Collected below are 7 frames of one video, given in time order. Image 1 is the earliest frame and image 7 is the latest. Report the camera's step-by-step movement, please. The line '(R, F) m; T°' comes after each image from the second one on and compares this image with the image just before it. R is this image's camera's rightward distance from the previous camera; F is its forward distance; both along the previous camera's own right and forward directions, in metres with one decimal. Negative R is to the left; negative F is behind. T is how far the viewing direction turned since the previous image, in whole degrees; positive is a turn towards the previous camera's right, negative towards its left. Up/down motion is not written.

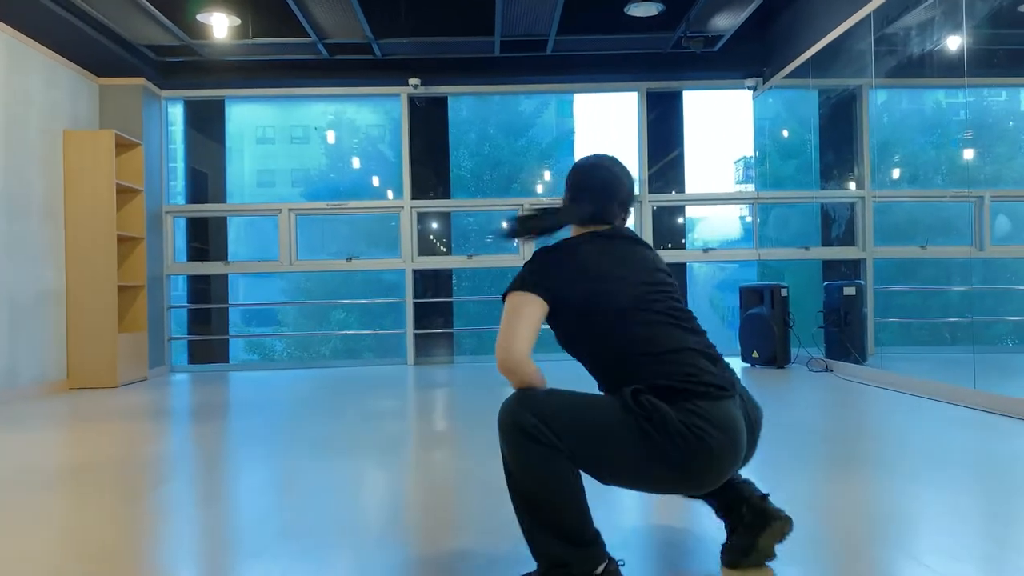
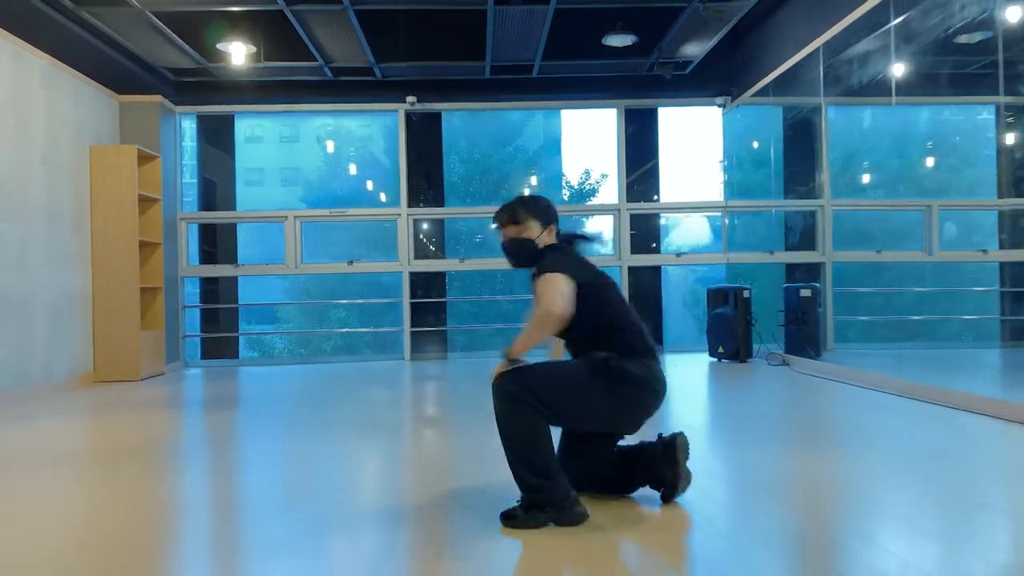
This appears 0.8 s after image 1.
(0.0, -0.6) m; +1°
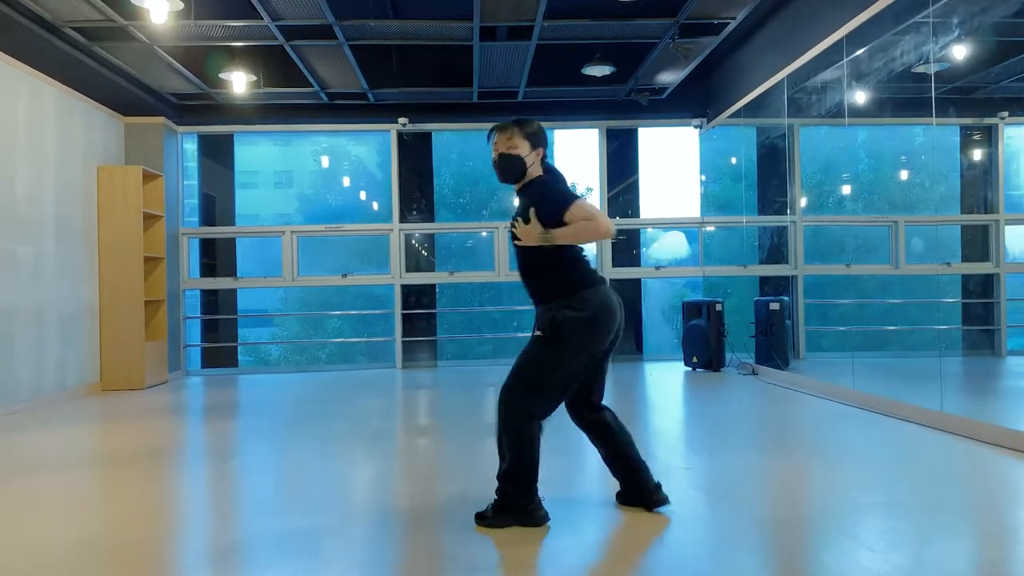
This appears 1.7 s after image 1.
(+0.1, -0.4) m; 0°
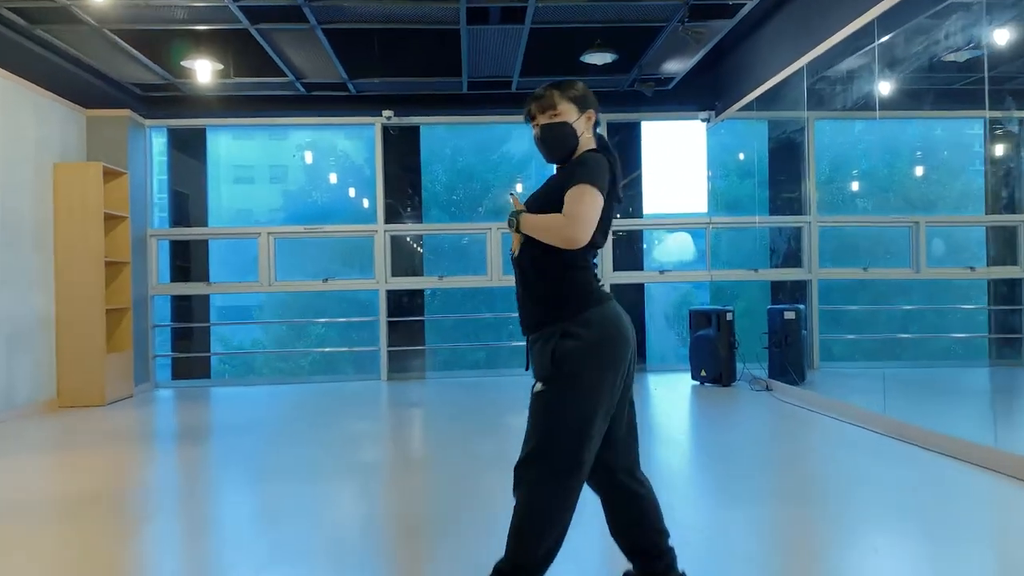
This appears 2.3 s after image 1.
(0.0, +0.5) m; 0°
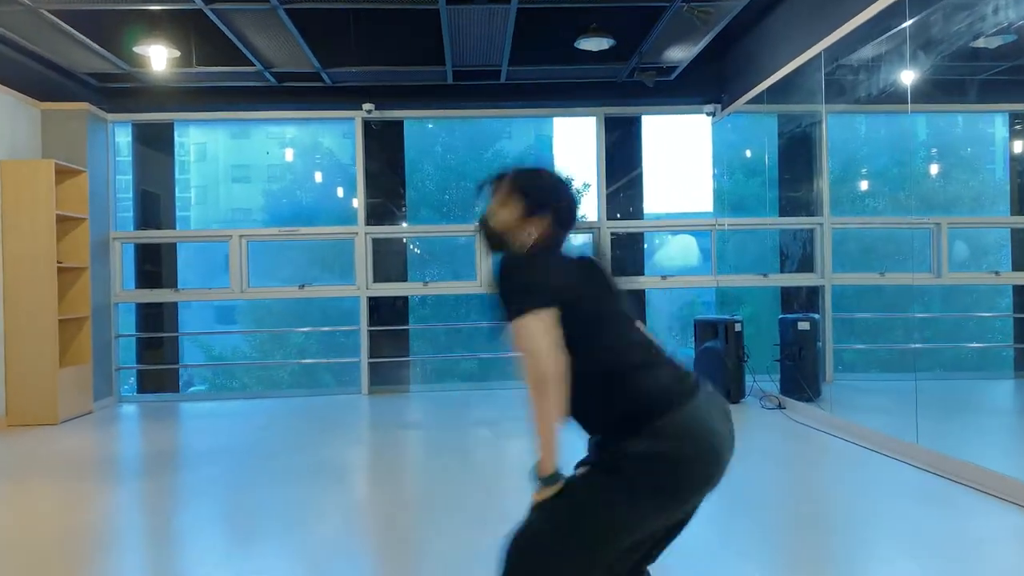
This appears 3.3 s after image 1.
(+0.1, +0.5) m; 0°
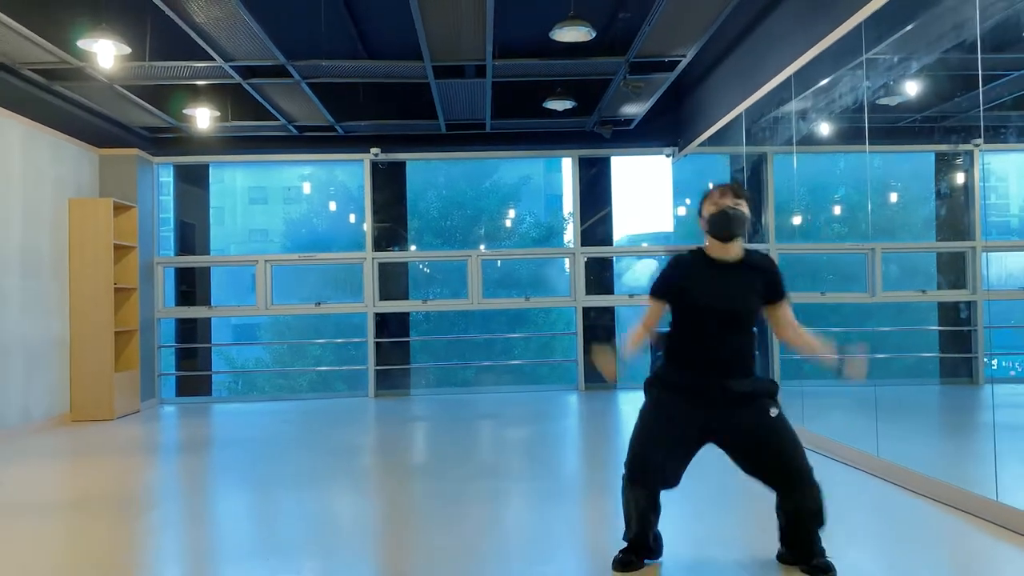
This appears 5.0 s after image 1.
(+0.3, -1.1) m; -1°
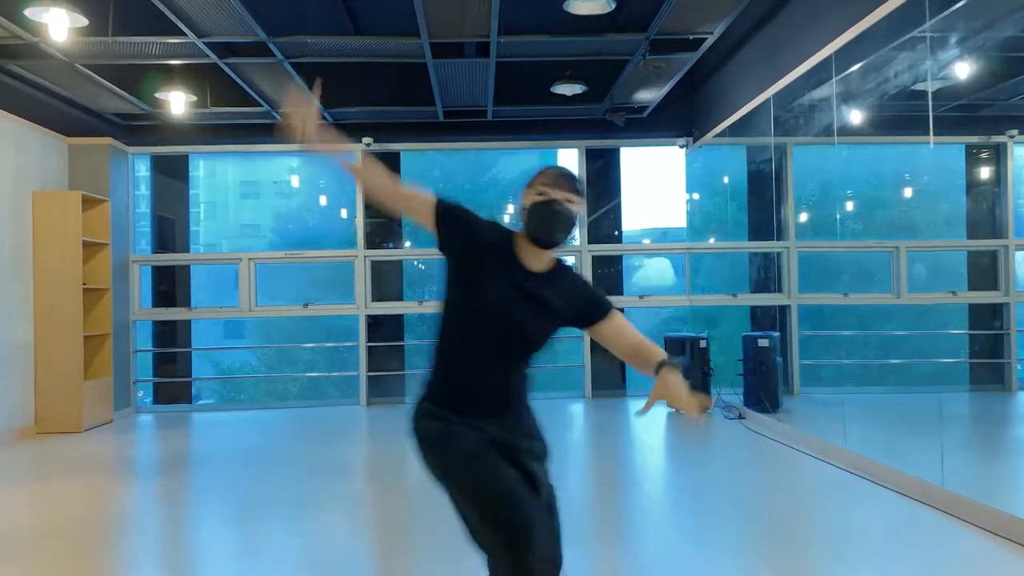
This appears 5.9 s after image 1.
(-0.1, +0.5) m; 0°
